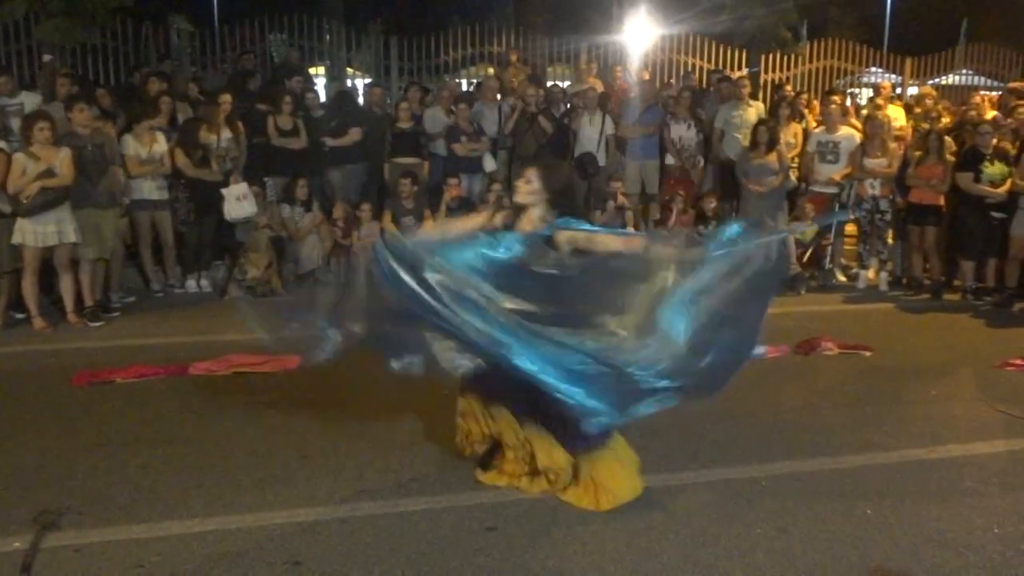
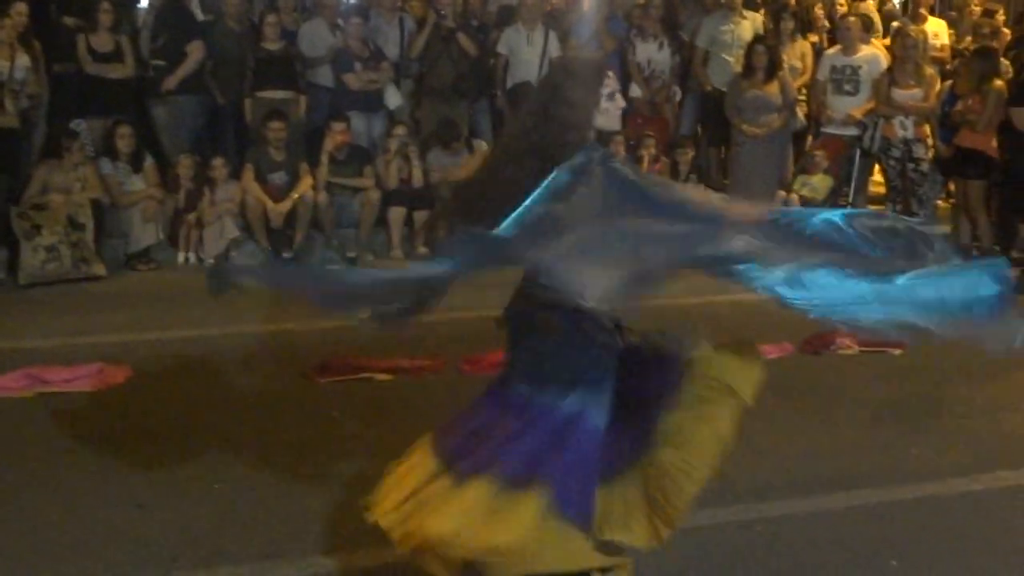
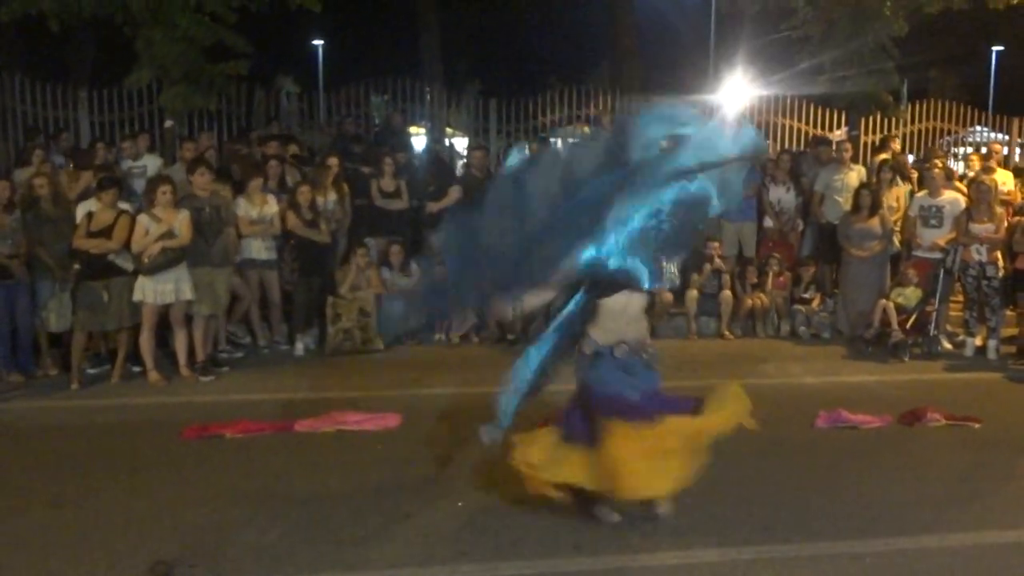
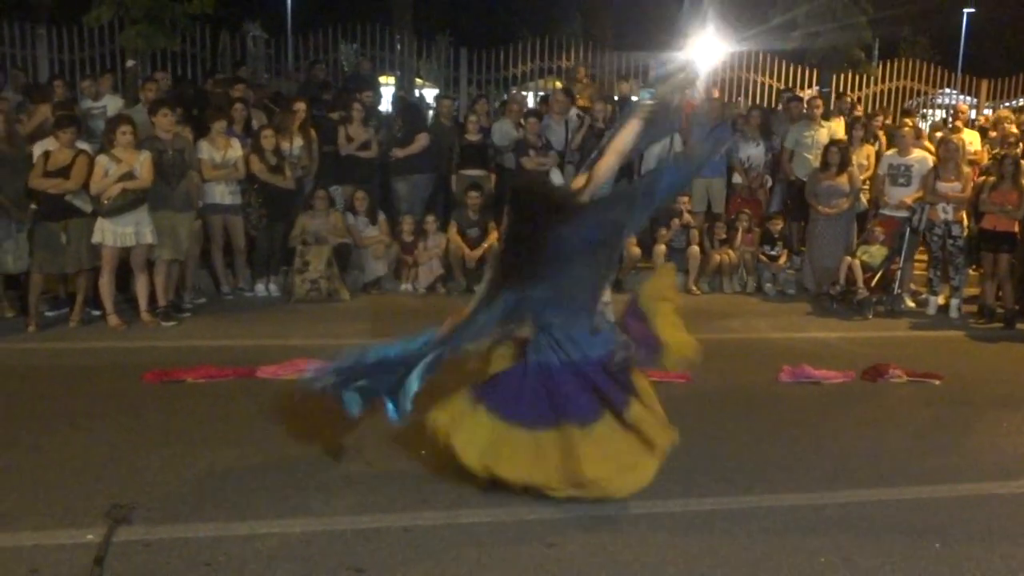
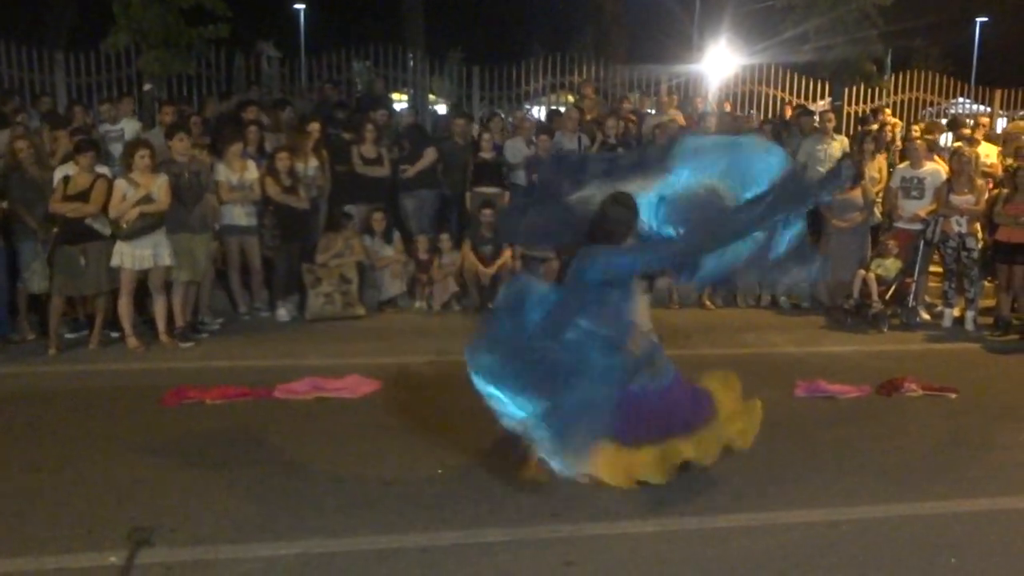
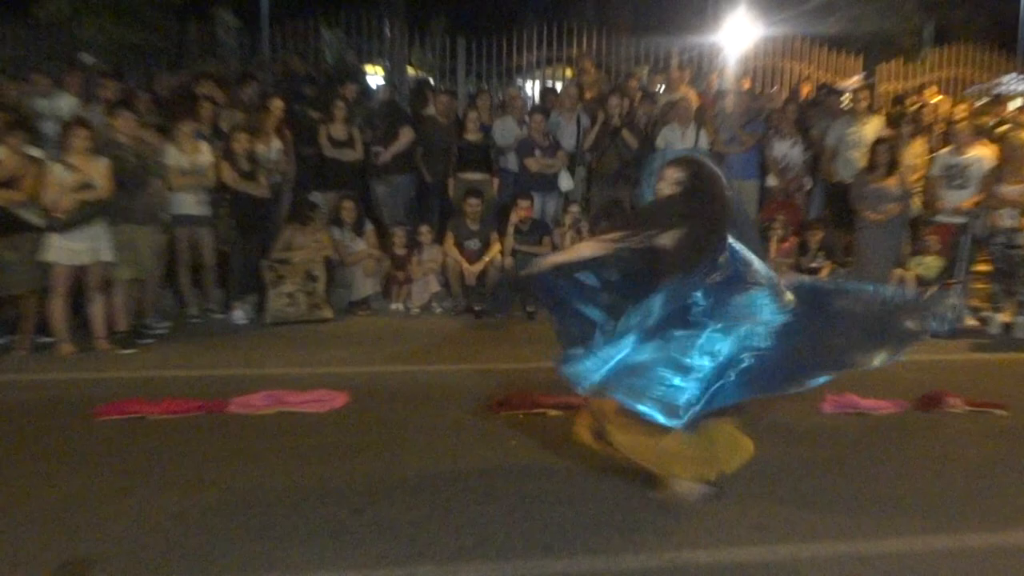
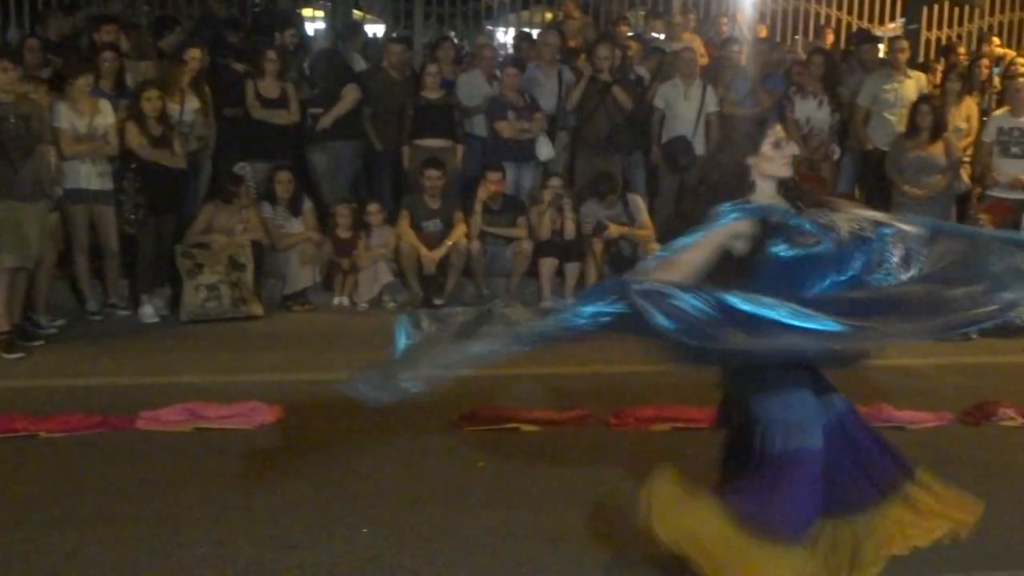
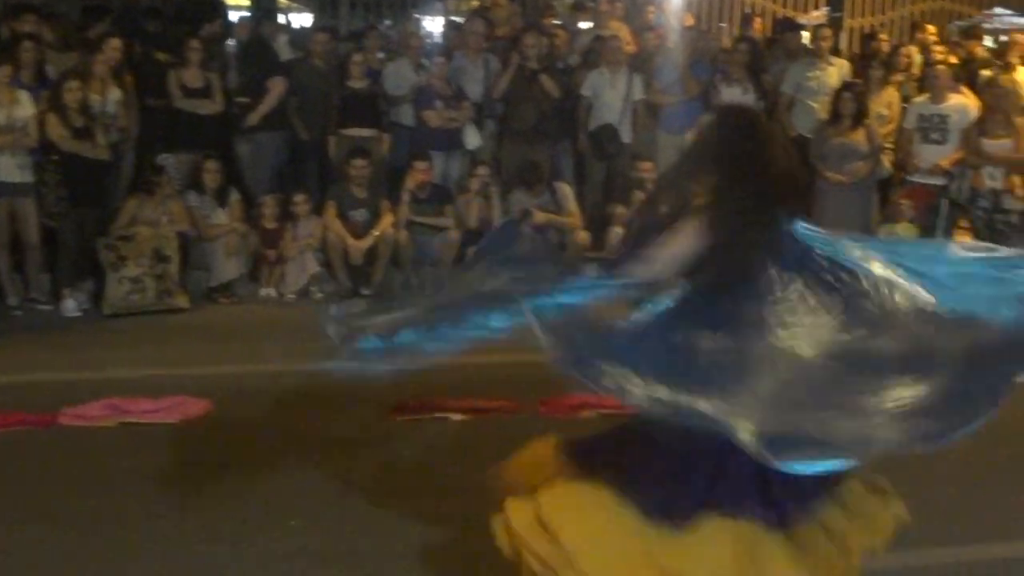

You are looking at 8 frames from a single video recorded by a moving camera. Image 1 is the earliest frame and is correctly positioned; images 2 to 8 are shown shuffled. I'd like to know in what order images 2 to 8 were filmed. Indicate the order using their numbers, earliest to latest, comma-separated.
4, 3, 5, 6, 7, 8, 2
